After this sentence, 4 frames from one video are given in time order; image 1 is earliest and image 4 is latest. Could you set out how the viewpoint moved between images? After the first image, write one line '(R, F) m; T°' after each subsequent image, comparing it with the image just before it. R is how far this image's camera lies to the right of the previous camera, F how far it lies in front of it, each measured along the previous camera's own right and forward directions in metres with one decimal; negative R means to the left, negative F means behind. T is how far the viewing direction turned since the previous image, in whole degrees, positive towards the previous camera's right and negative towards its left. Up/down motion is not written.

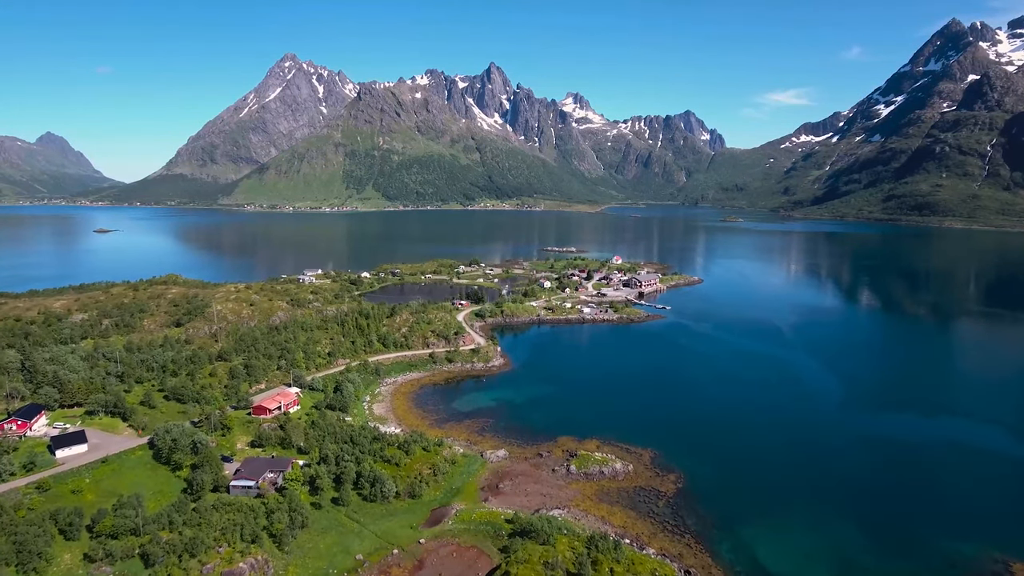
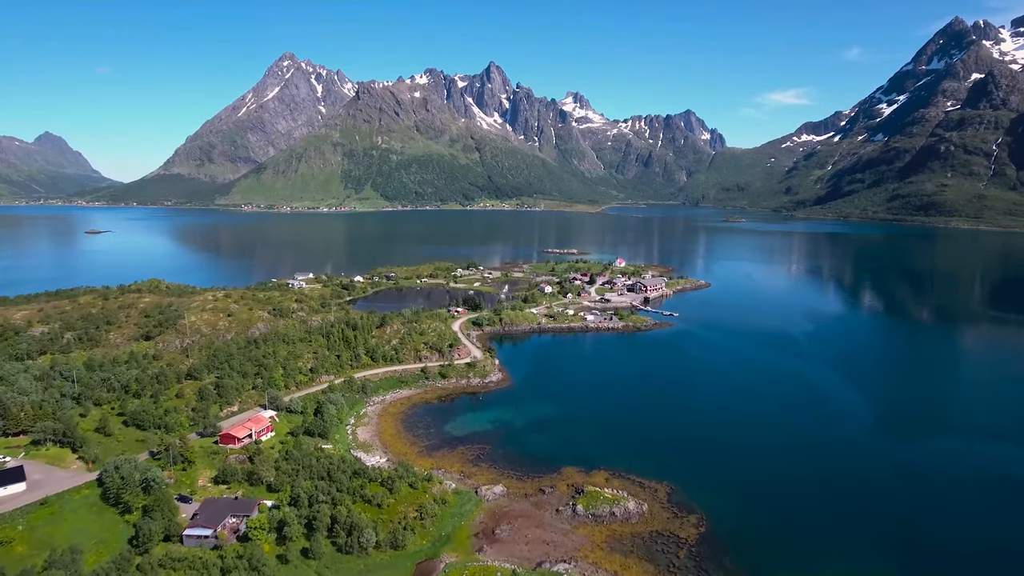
(+0.1, +4.7) m; 0°
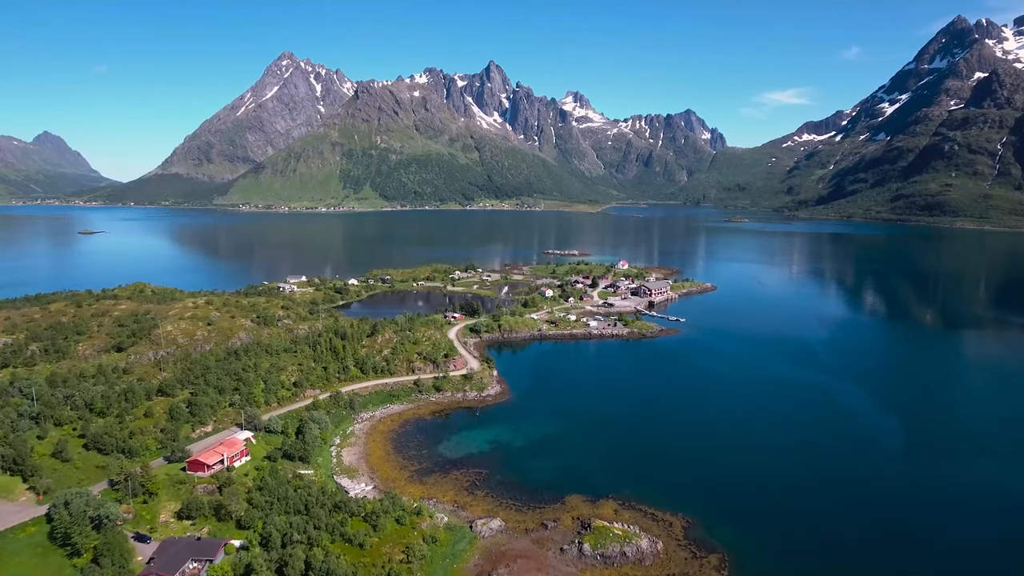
(+0.1, +3.7) m; 0°
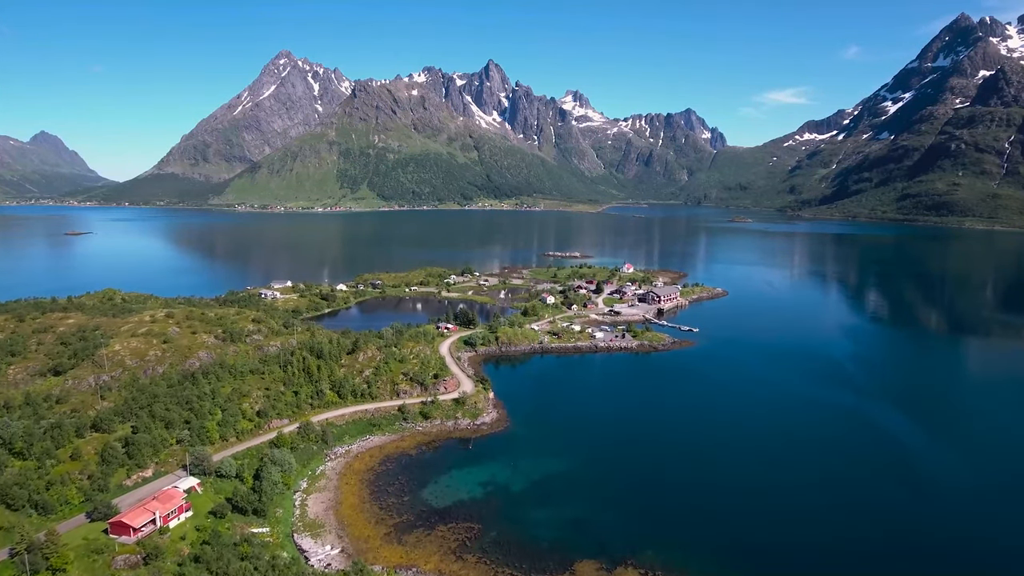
(+0.1, +6.6) m; 0°
